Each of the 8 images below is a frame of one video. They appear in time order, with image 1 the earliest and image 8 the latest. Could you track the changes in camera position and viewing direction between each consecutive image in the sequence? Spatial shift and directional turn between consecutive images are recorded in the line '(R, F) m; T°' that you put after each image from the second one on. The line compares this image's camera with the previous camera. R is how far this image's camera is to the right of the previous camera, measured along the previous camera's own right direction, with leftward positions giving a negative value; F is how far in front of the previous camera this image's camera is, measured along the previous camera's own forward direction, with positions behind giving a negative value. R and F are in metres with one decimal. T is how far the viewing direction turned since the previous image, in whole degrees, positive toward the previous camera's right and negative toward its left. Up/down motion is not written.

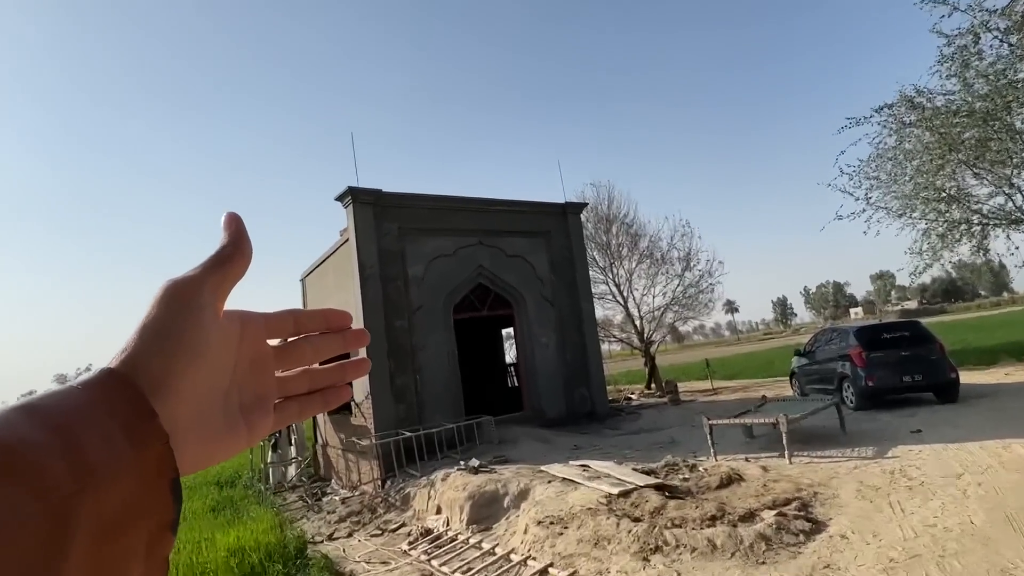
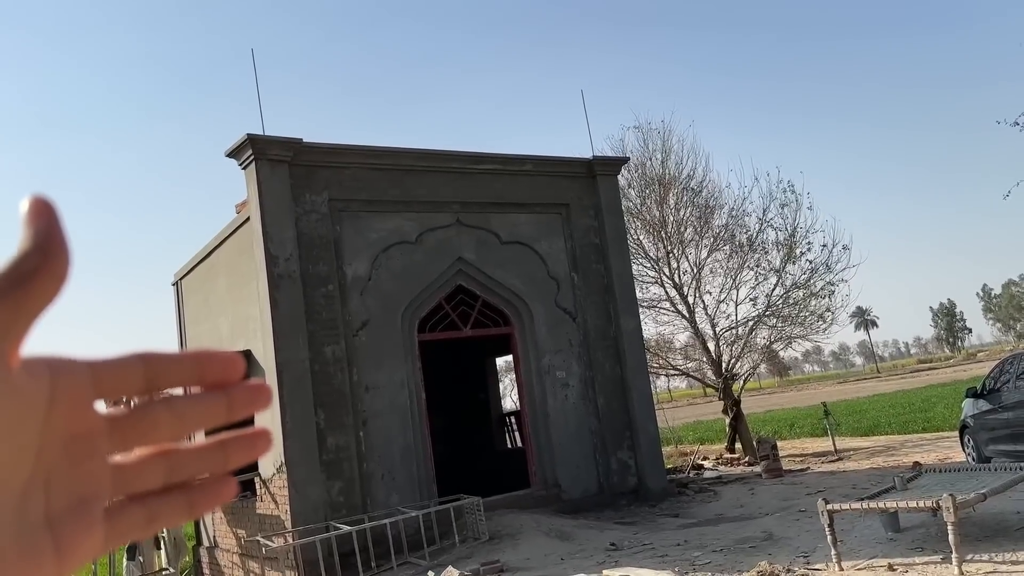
(+0.4, +5.0) m; -2°
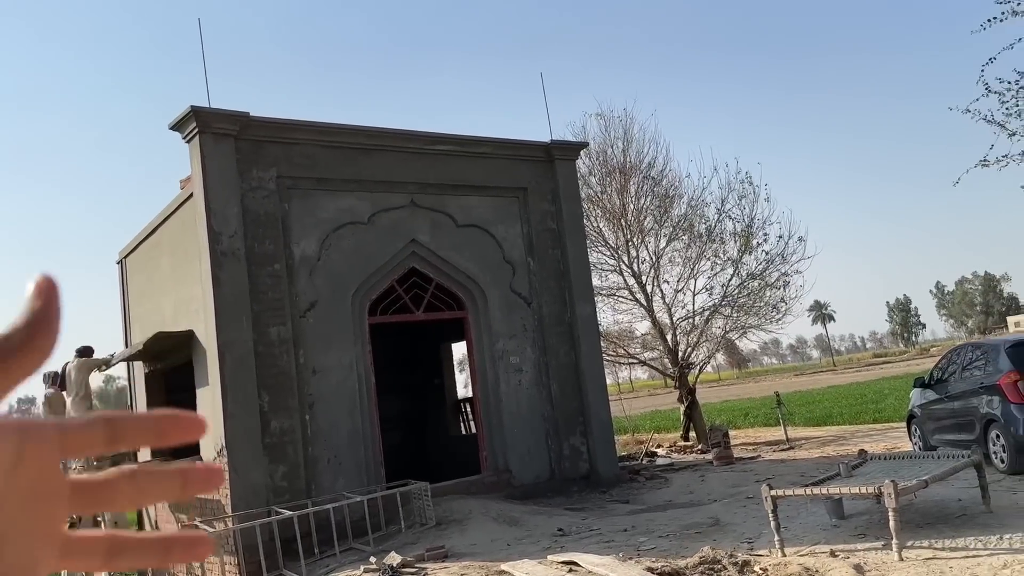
(+0.1, +0.1) m; +3°
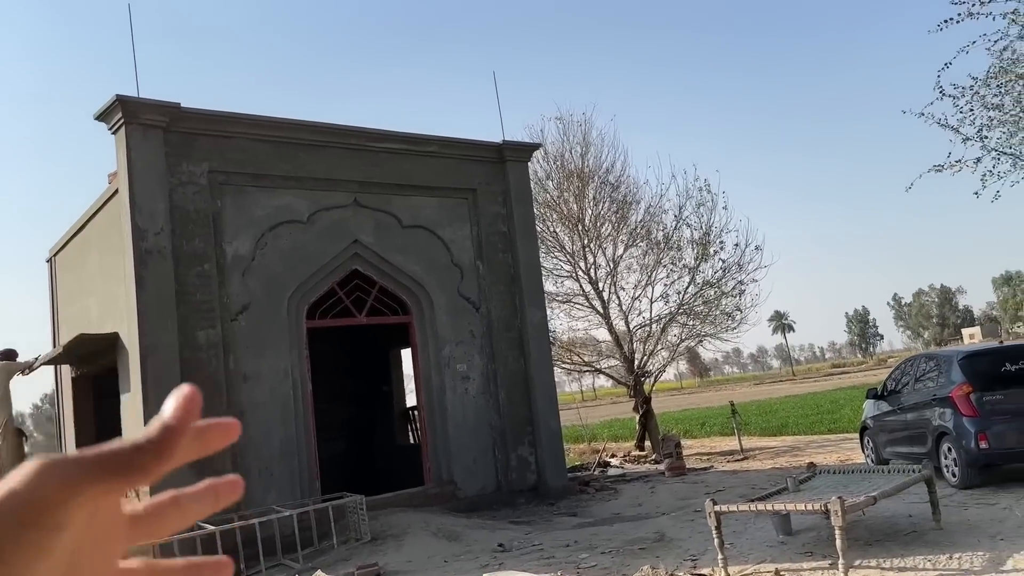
(+0.2, +0.3) m; +2°
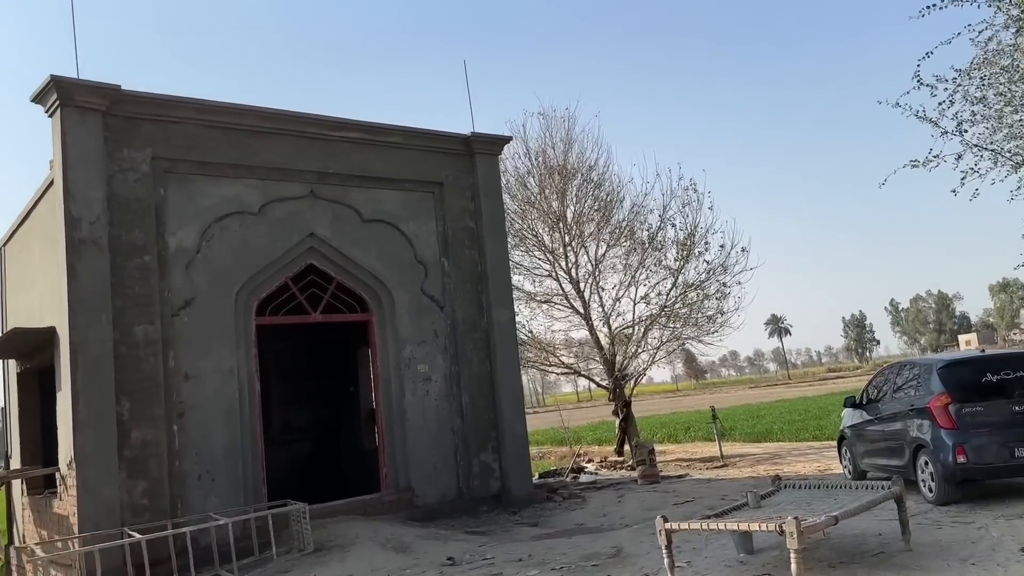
(+0.4, +0.4) m; 0°
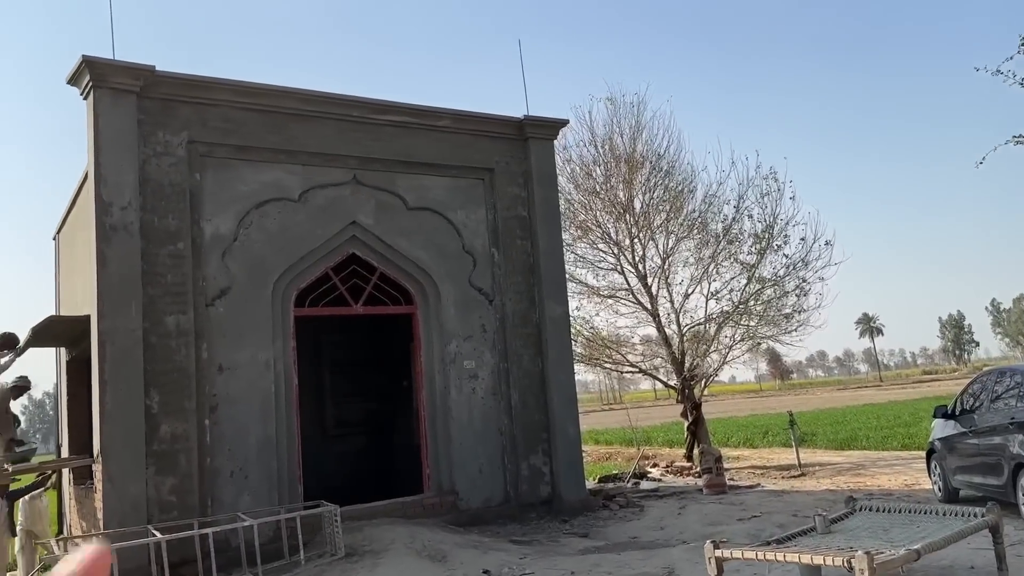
(+0.3, +0.6) m; -6°
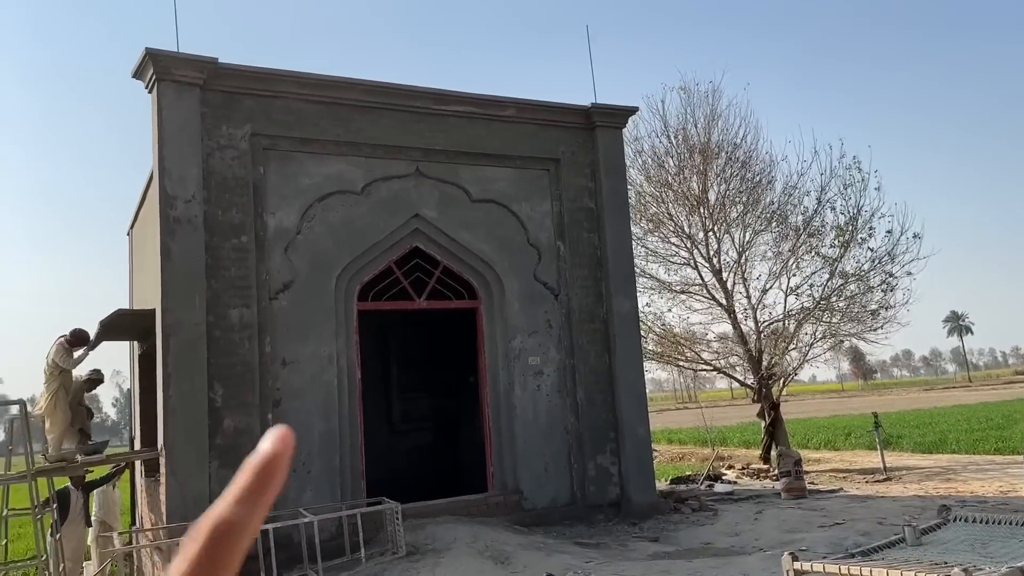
(+0.1, +0.3) m; -5°
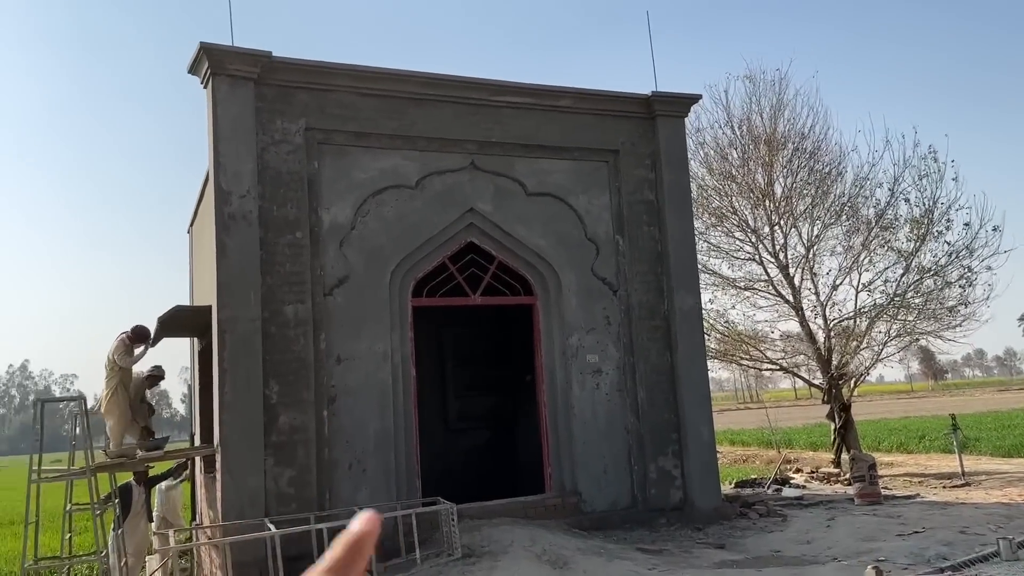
(0.0, +0.2) m; -4°
